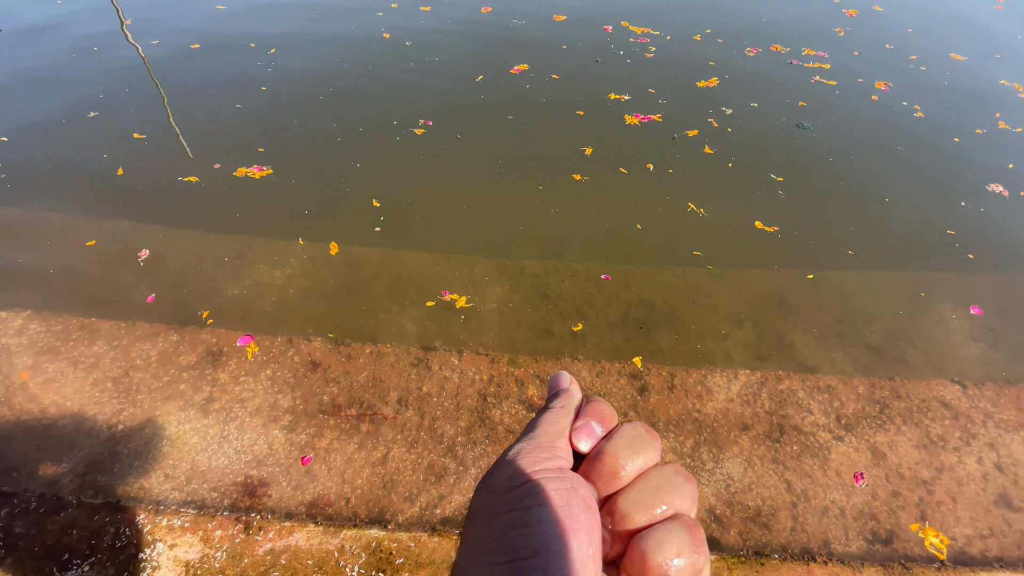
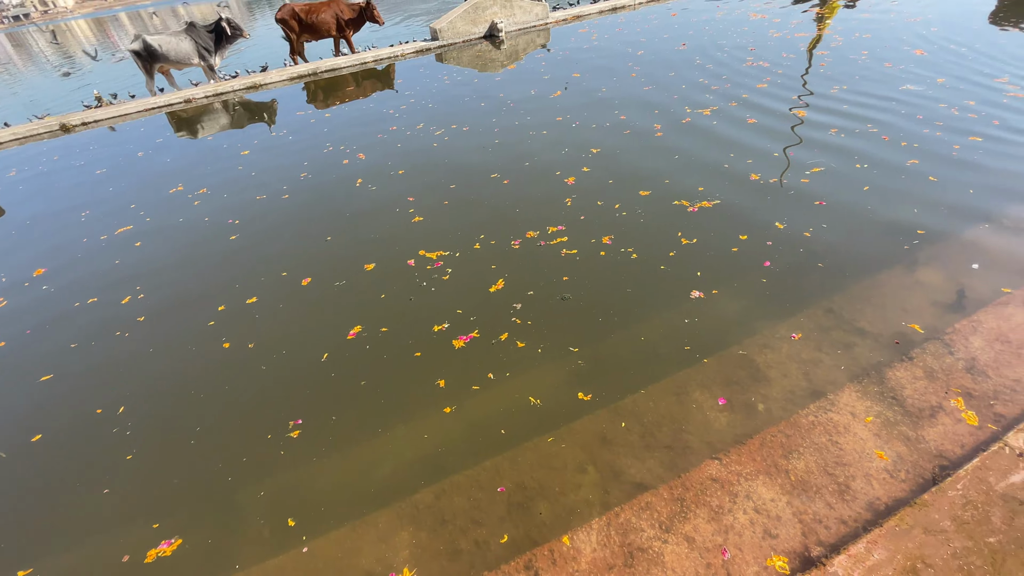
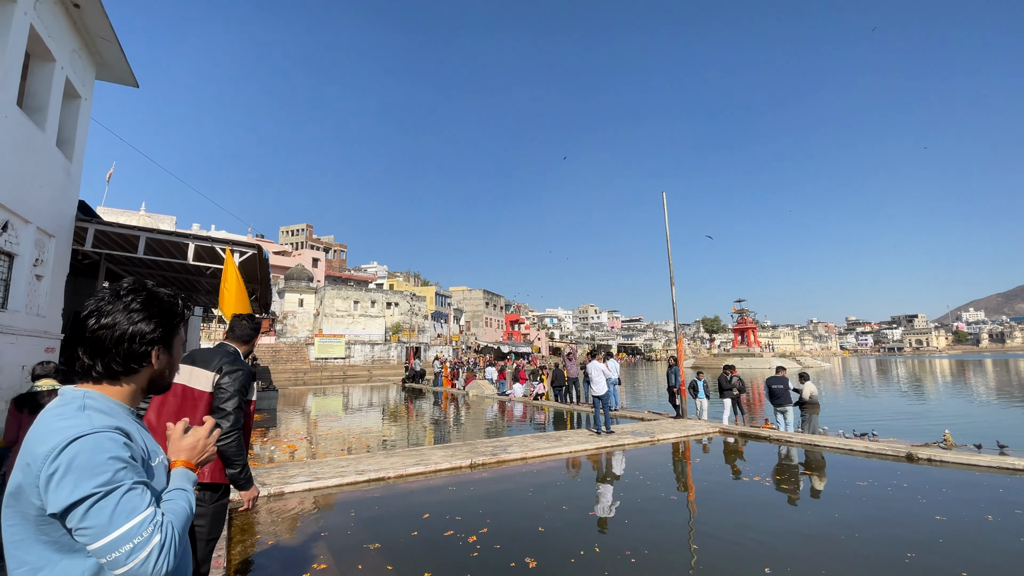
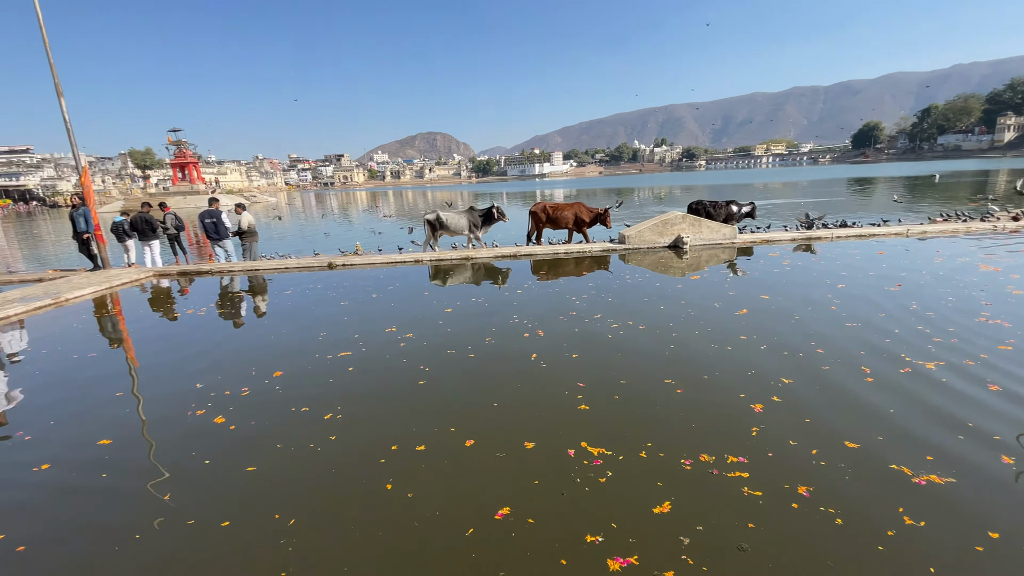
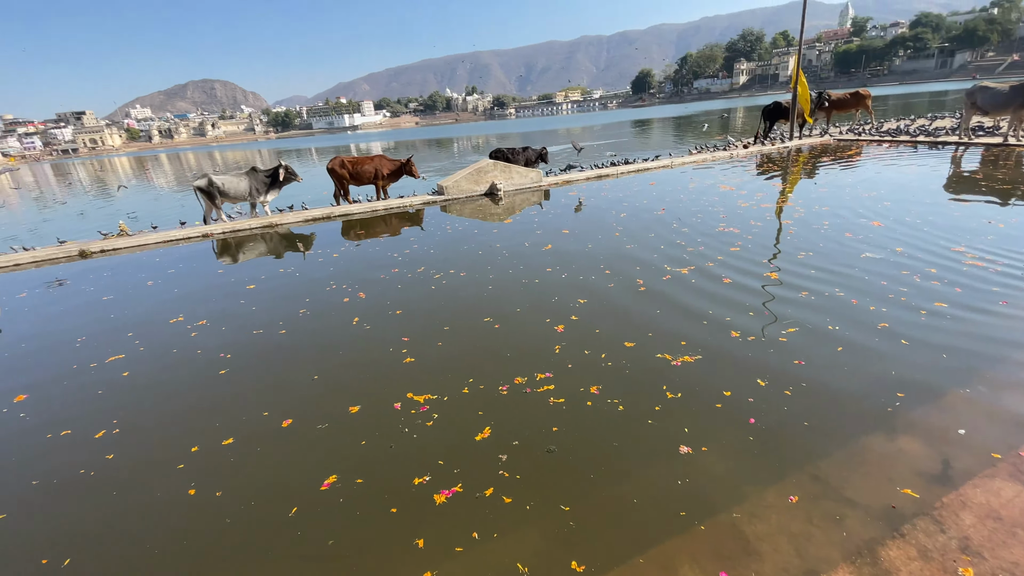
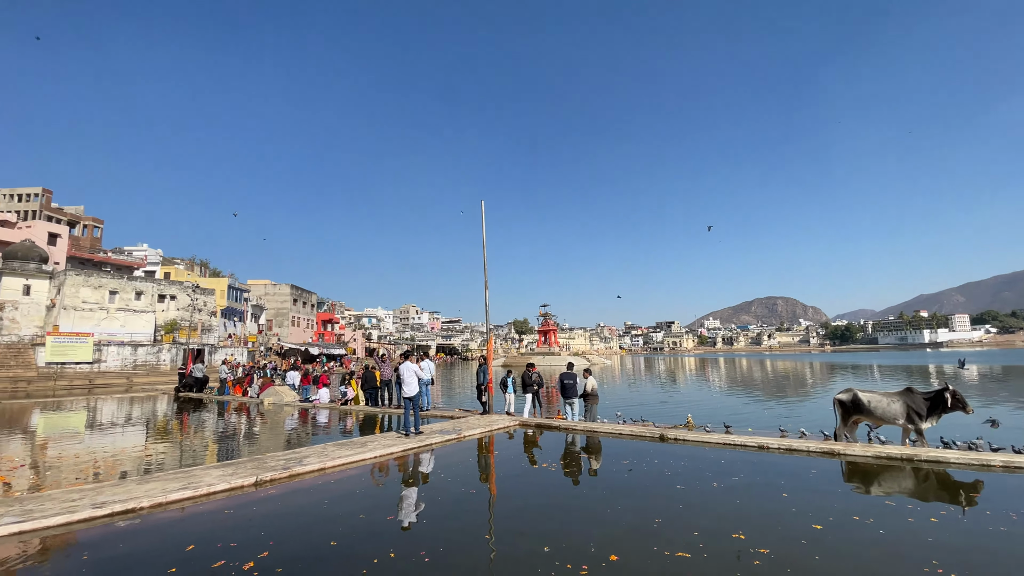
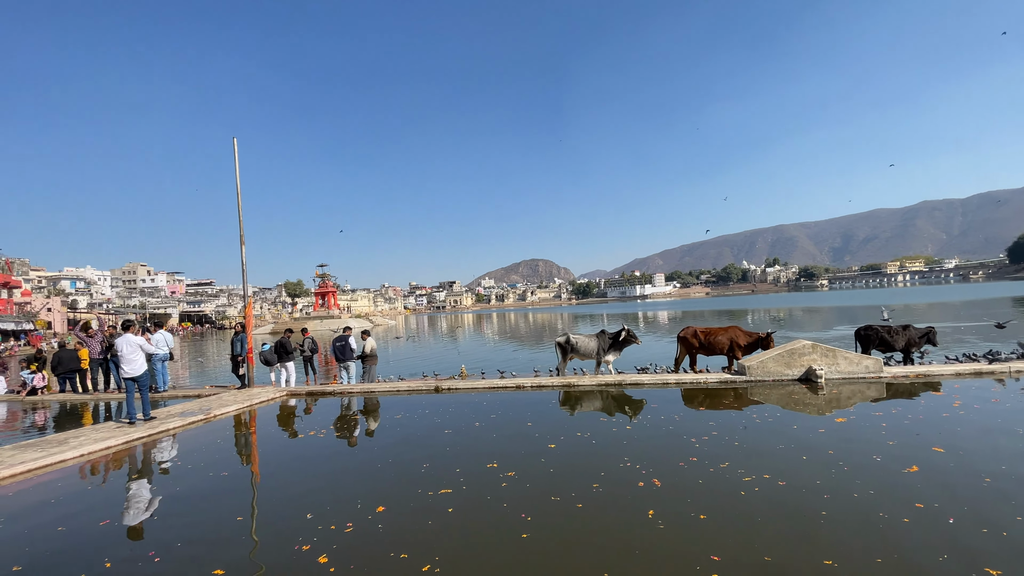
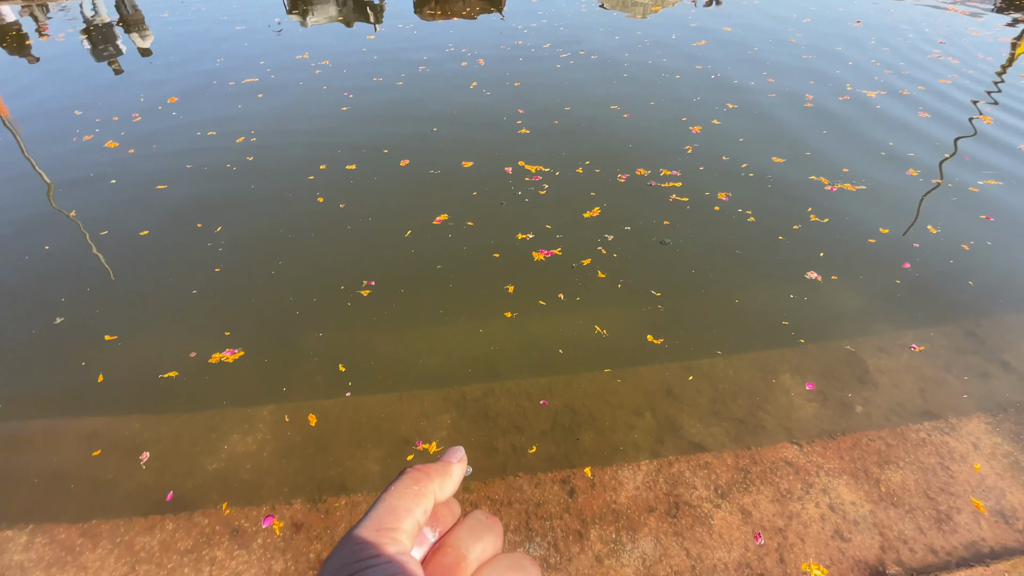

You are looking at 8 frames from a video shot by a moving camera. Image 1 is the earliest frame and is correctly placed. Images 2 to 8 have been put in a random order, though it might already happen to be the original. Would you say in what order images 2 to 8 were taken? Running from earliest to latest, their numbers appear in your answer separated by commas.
8, 2, 5, 4, 7, 6, 3
